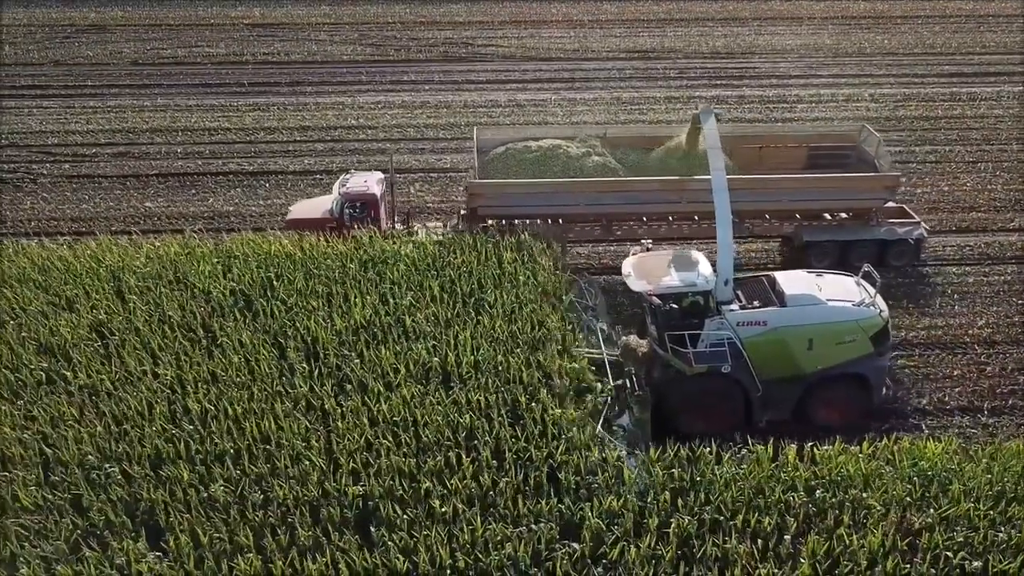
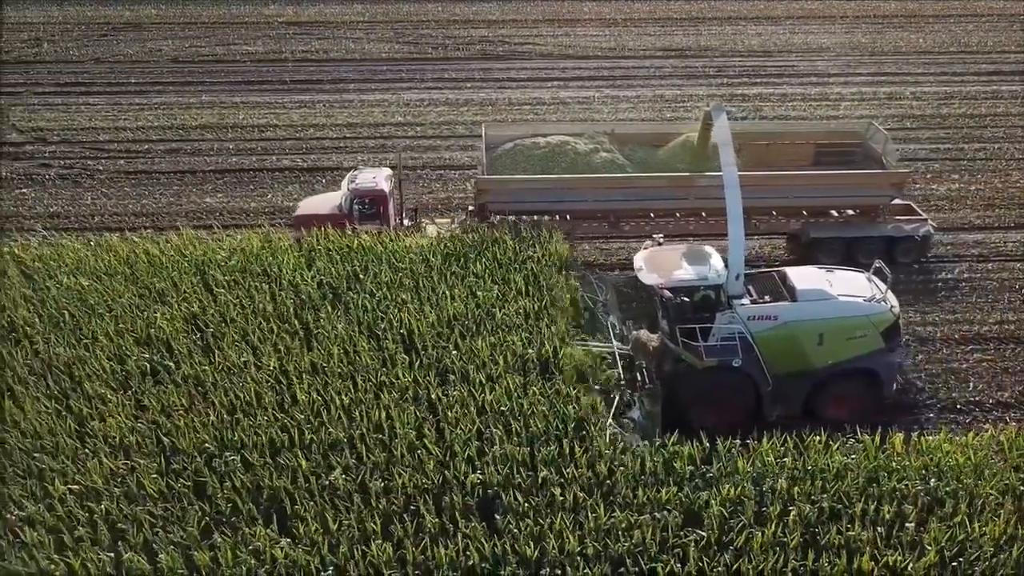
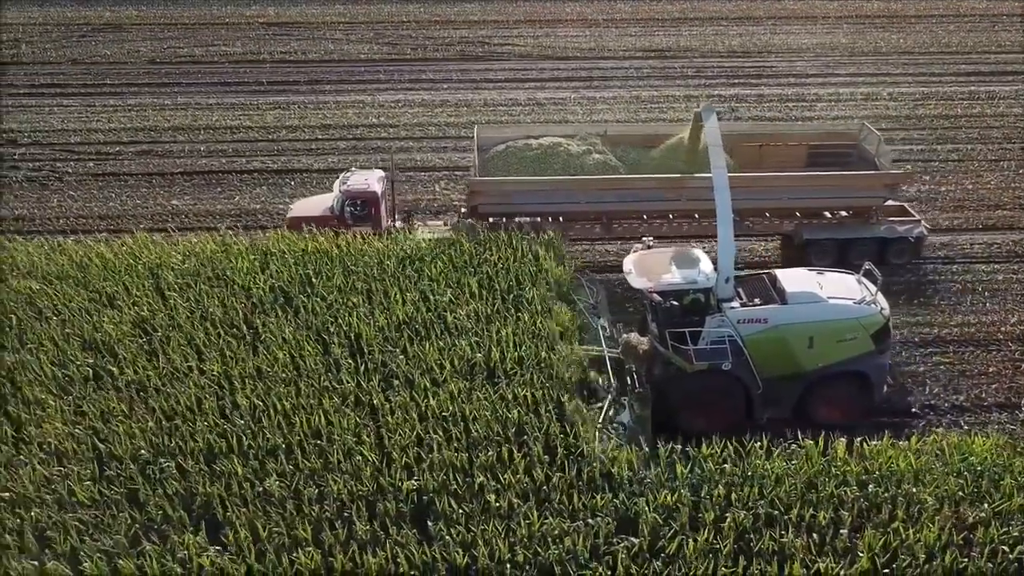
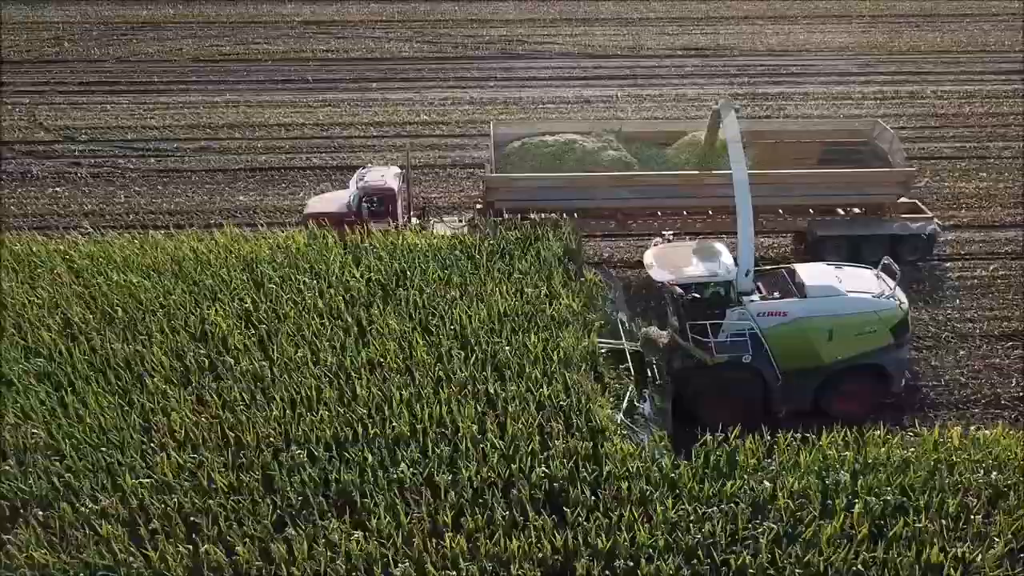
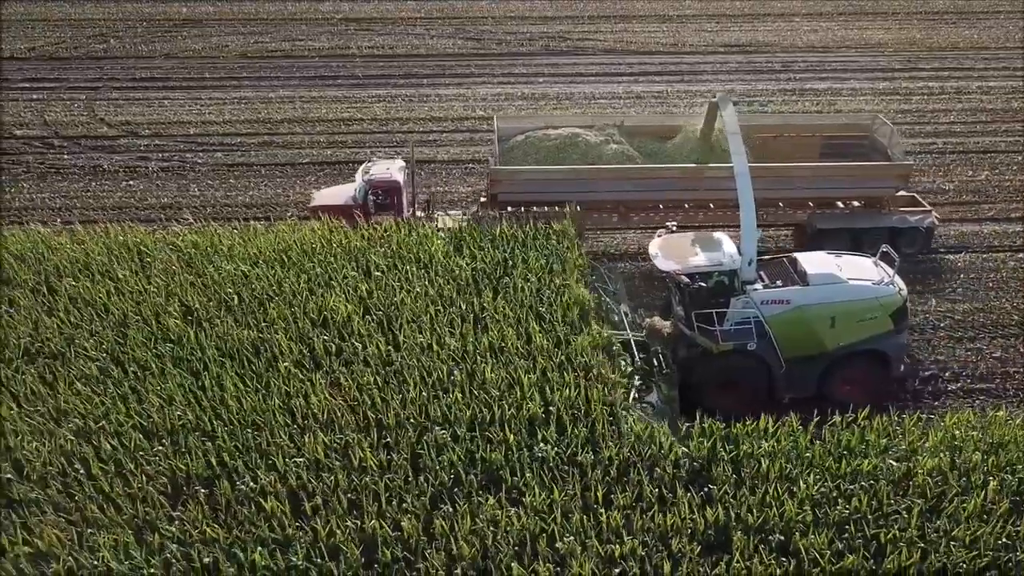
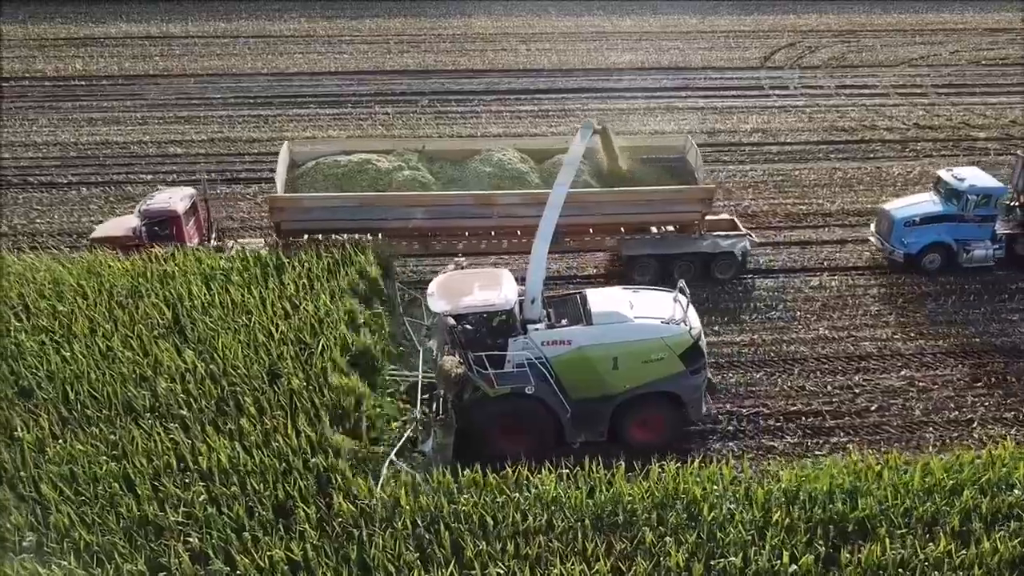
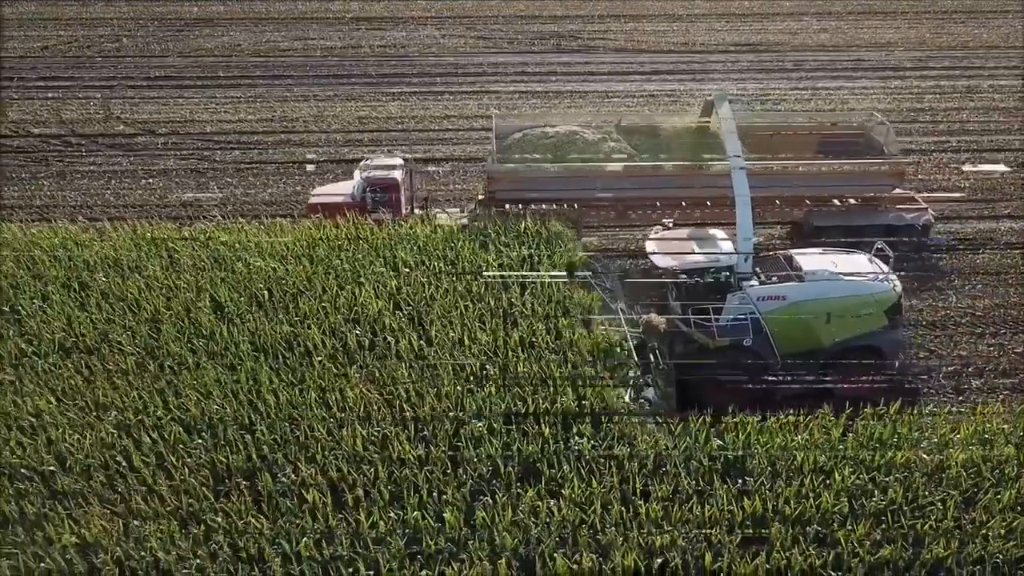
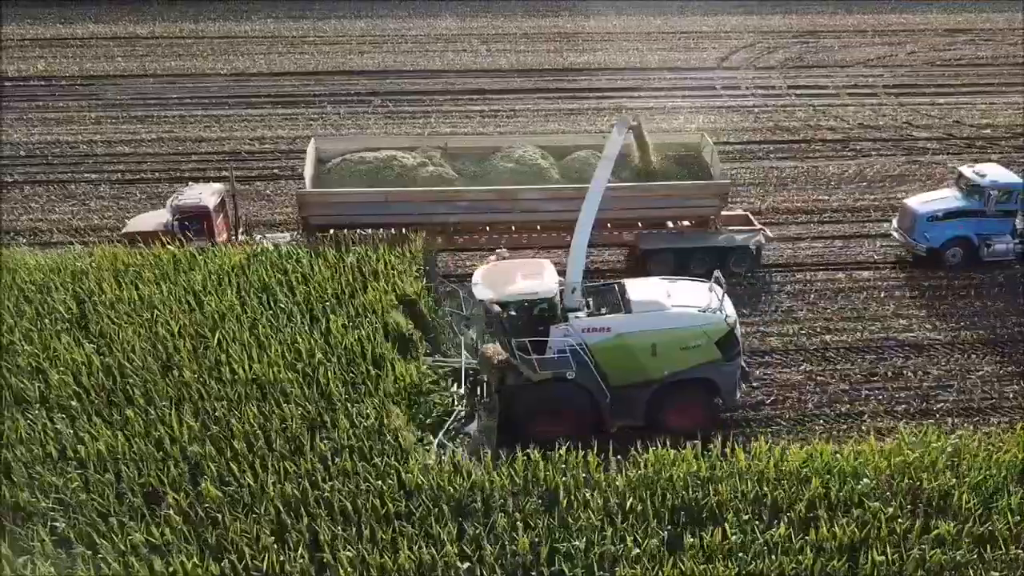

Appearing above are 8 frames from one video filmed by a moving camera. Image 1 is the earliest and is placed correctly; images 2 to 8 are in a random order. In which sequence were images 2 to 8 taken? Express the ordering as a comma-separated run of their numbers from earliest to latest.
3, 2, 4, 5, 7, 8, 6
